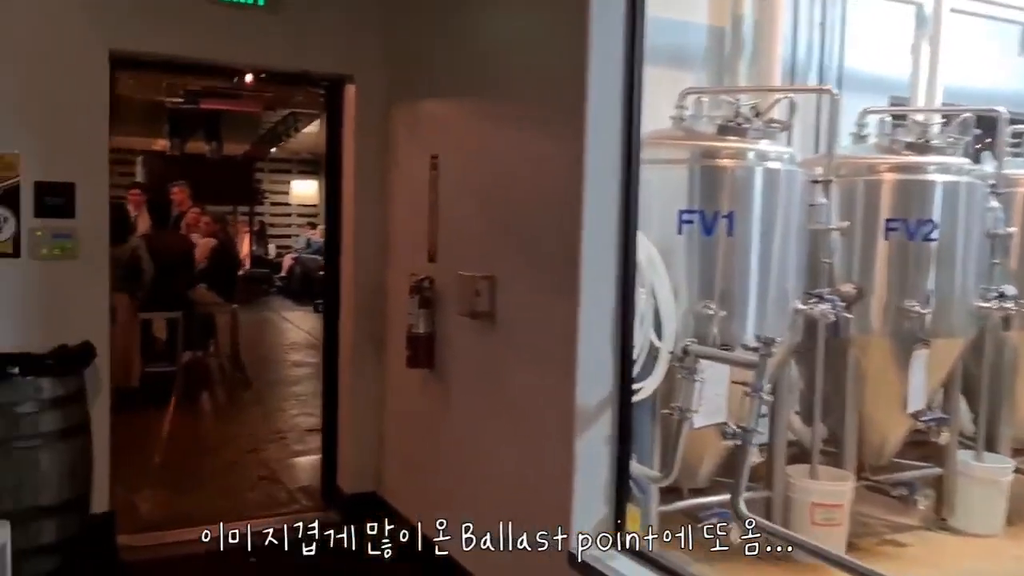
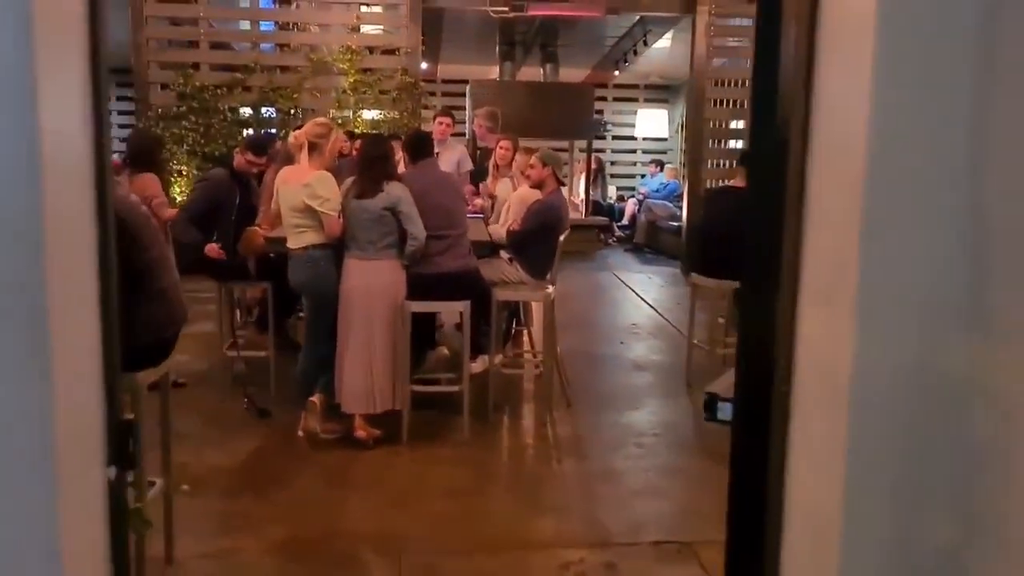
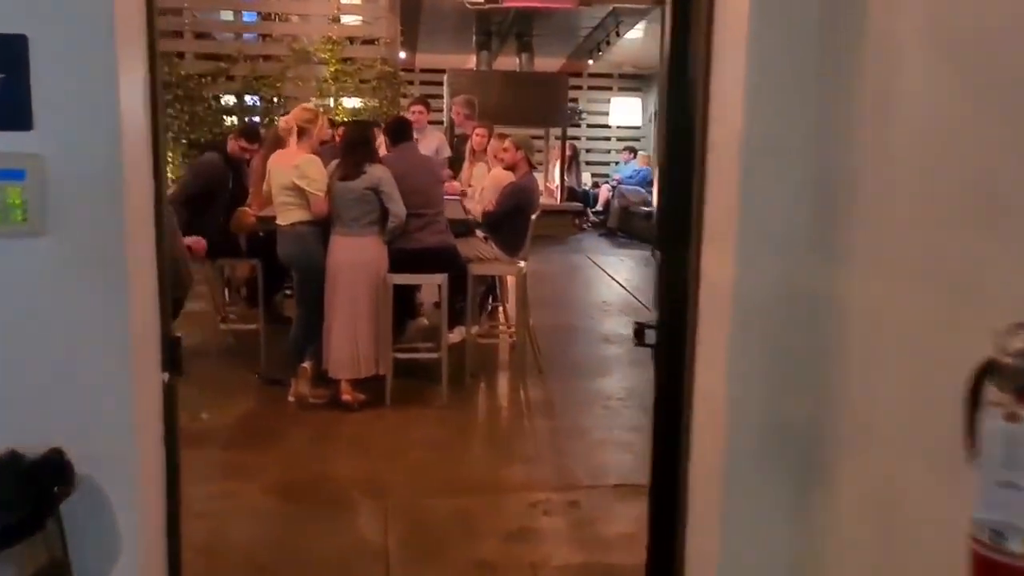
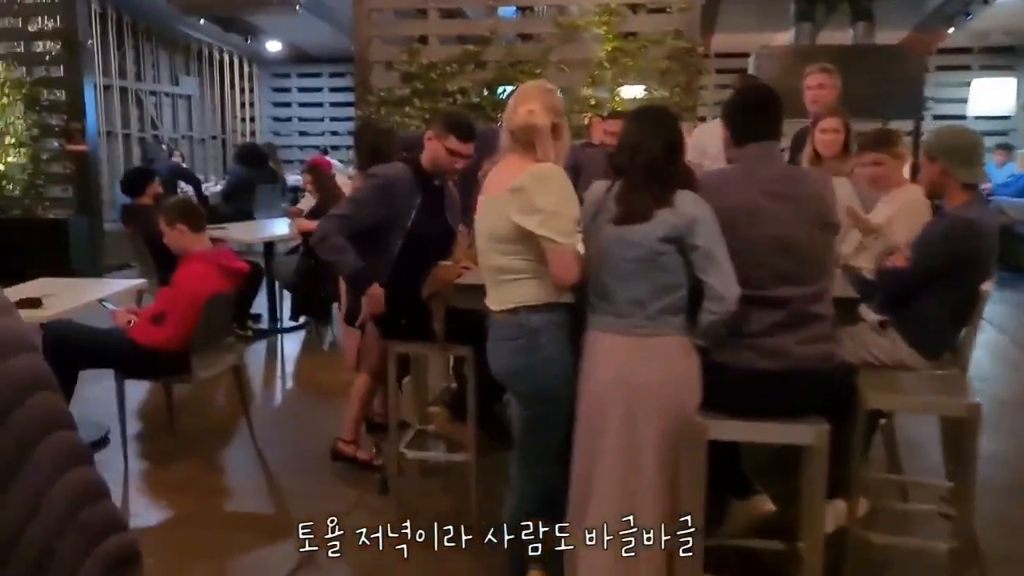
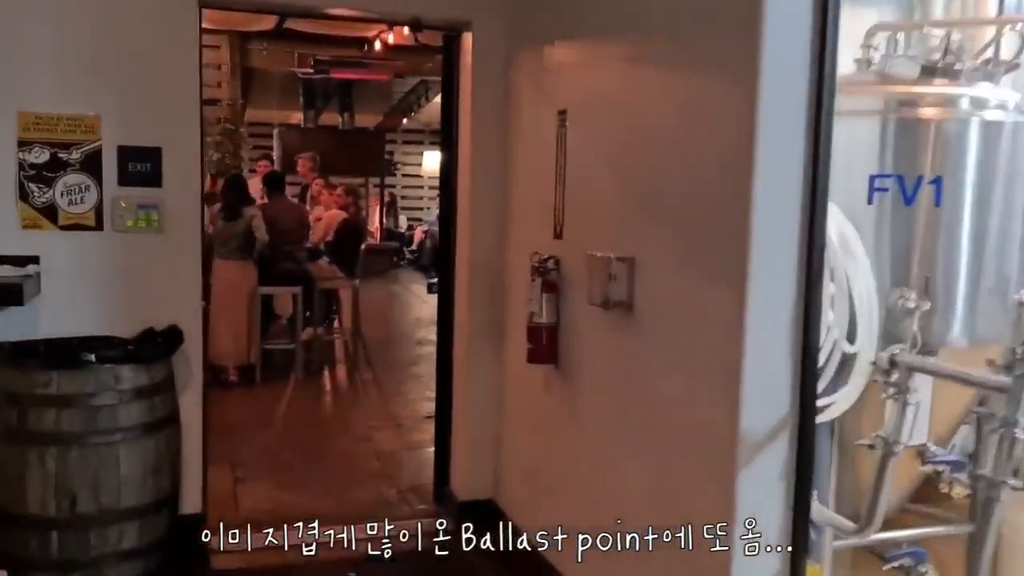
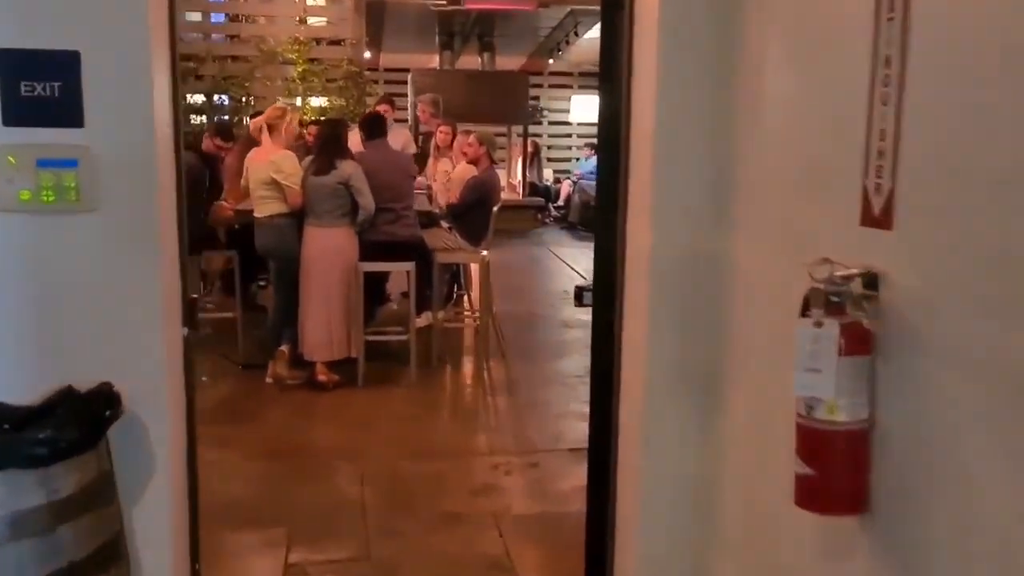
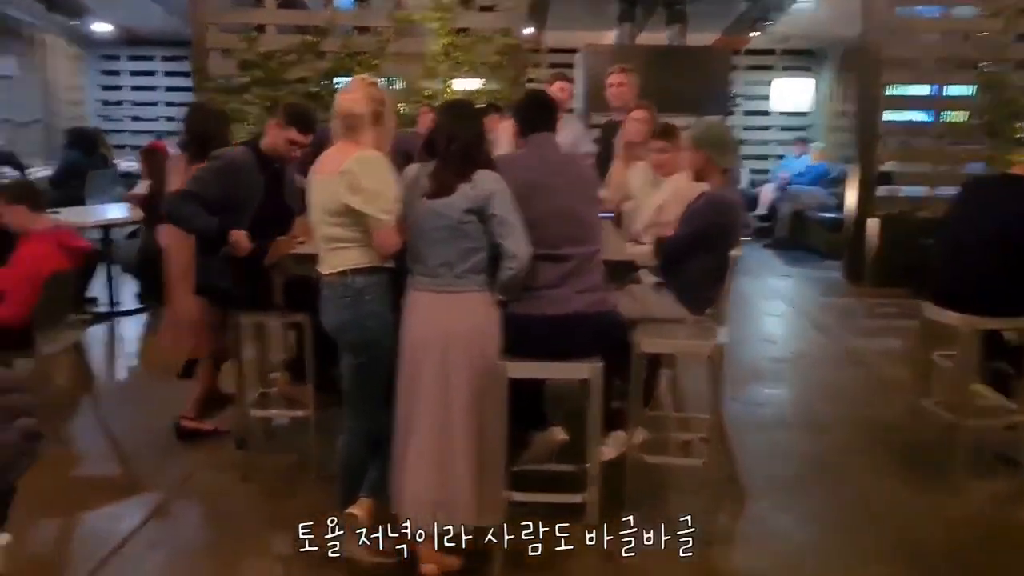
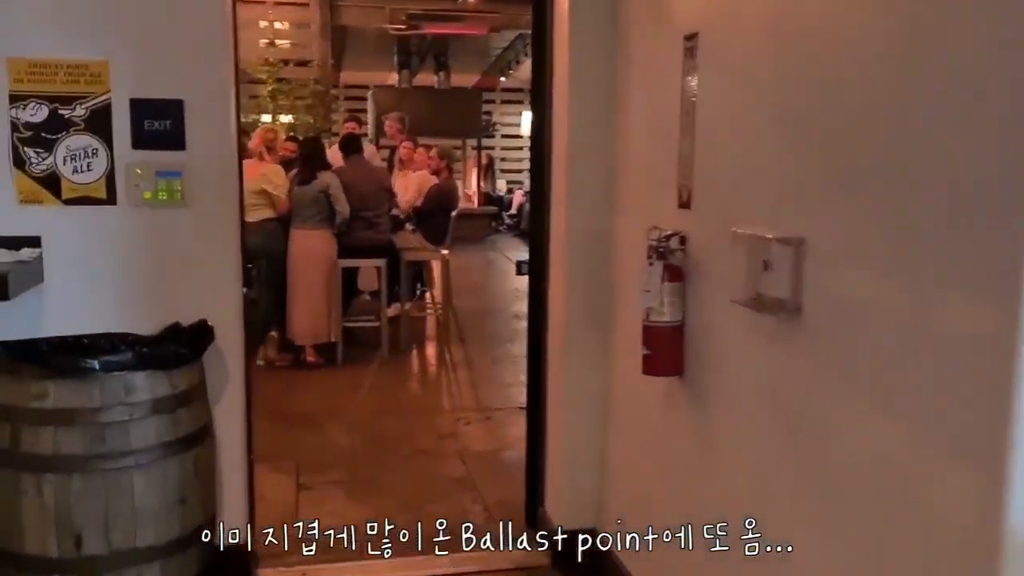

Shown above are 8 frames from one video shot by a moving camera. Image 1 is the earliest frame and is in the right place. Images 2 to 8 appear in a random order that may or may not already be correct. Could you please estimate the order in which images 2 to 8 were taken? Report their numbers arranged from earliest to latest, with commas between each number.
5, 8, 6, 3, 2, 7, 4
